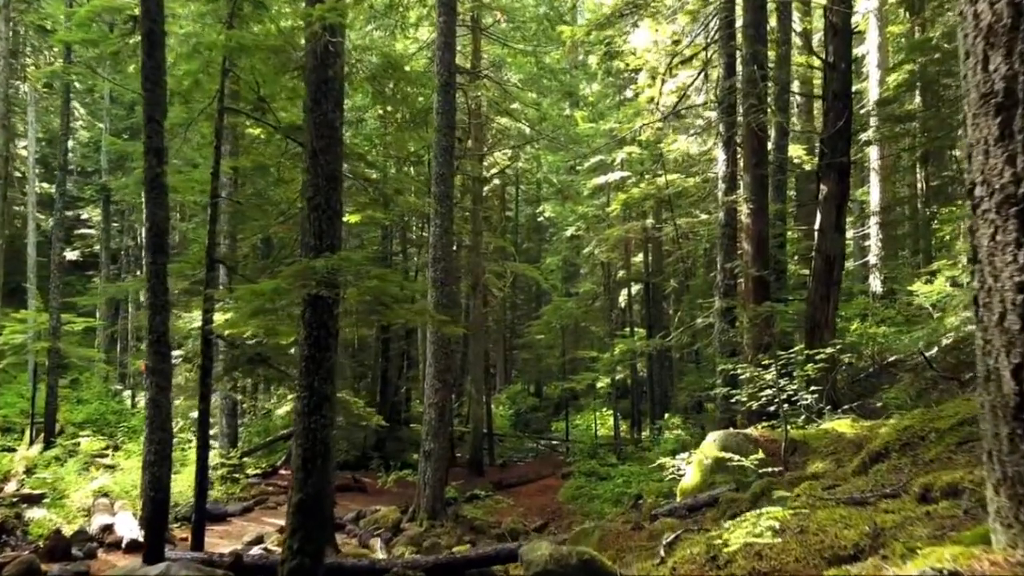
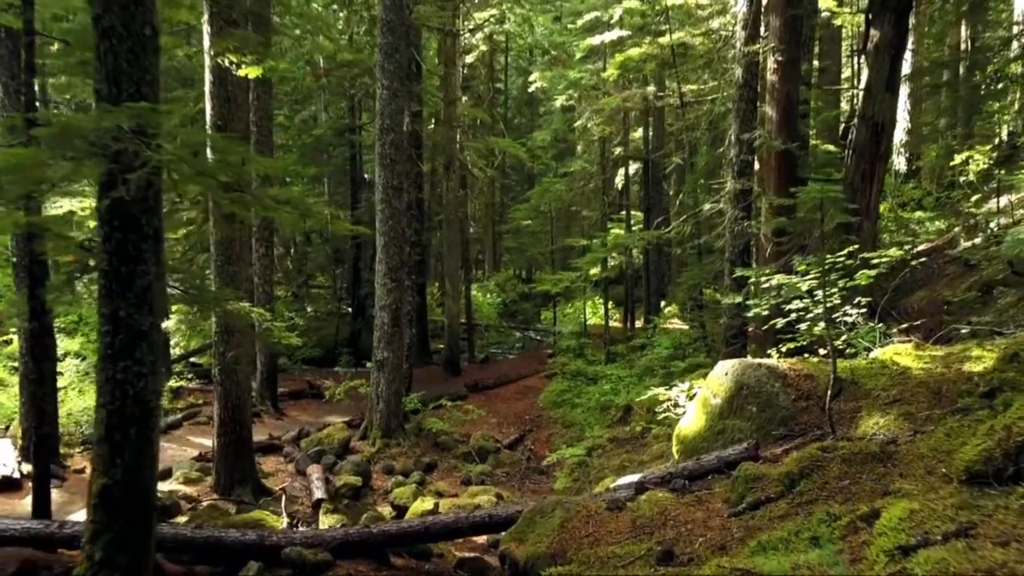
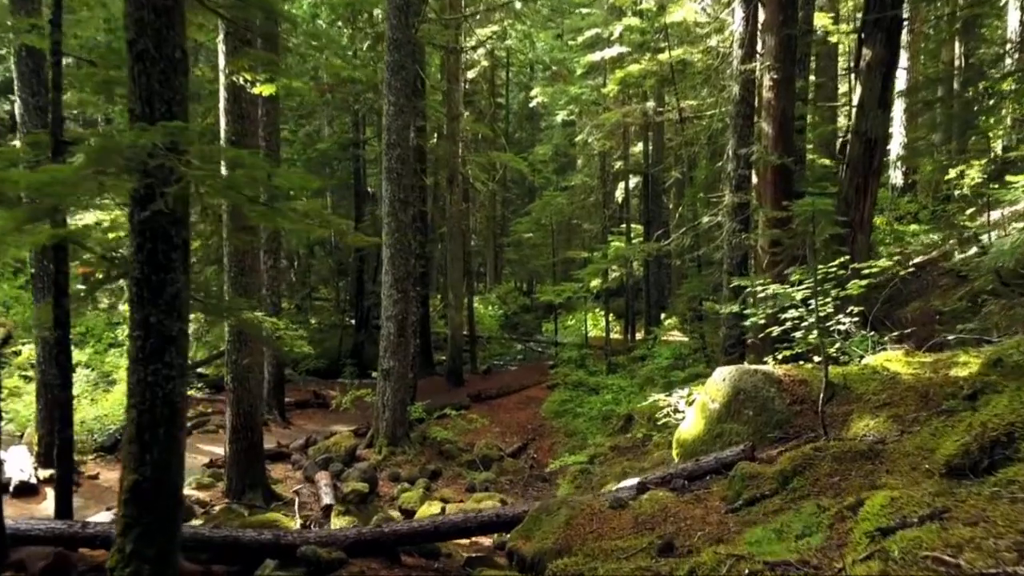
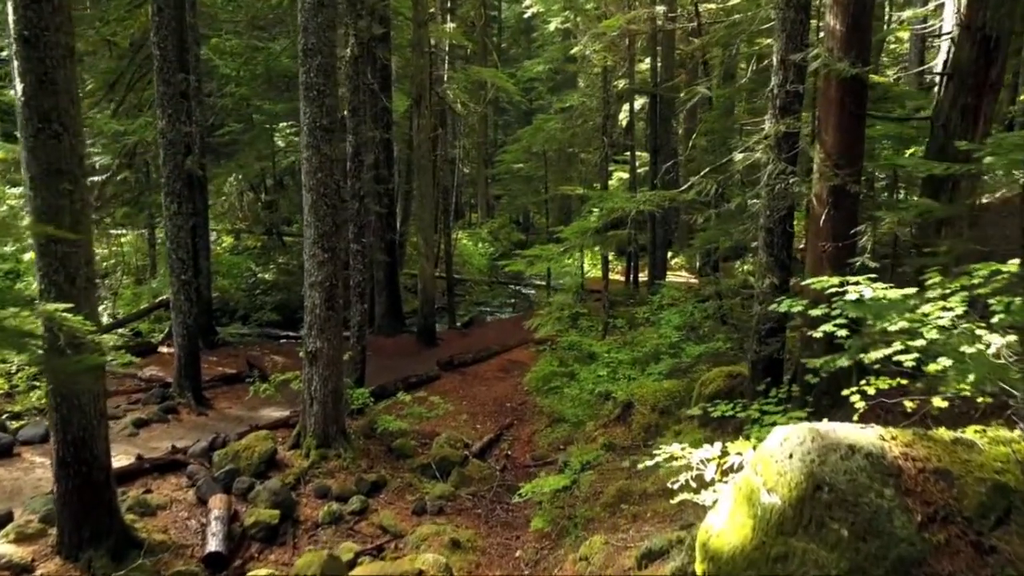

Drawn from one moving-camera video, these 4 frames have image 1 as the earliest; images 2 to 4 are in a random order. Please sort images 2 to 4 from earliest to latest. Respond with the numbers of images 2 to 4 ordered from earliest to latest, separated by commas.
3, 2, 4
